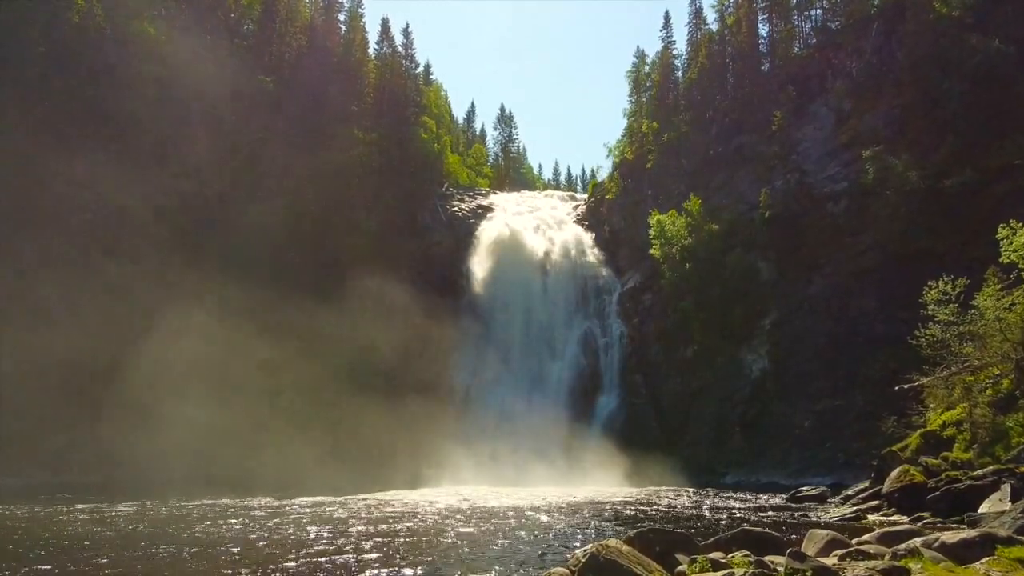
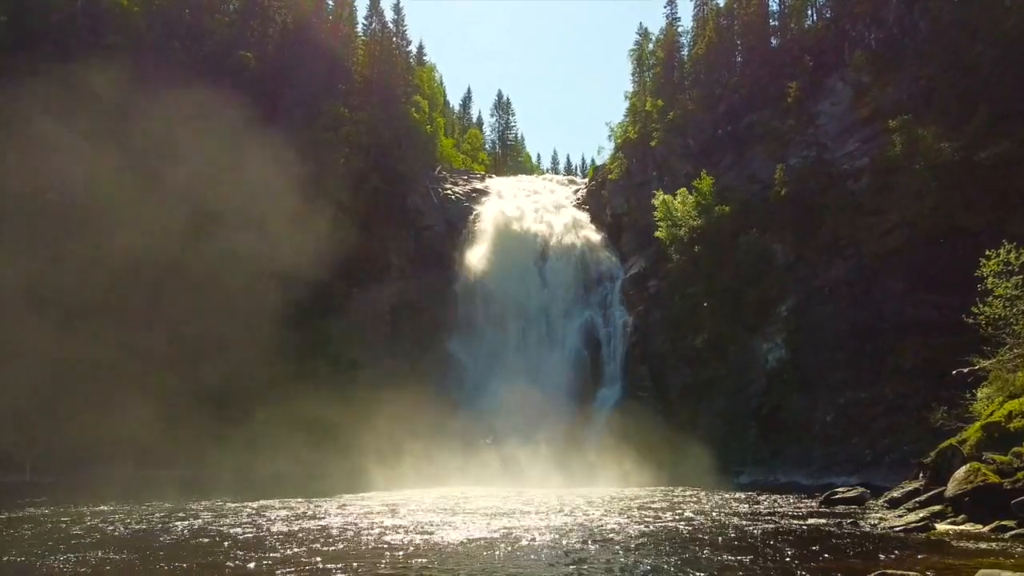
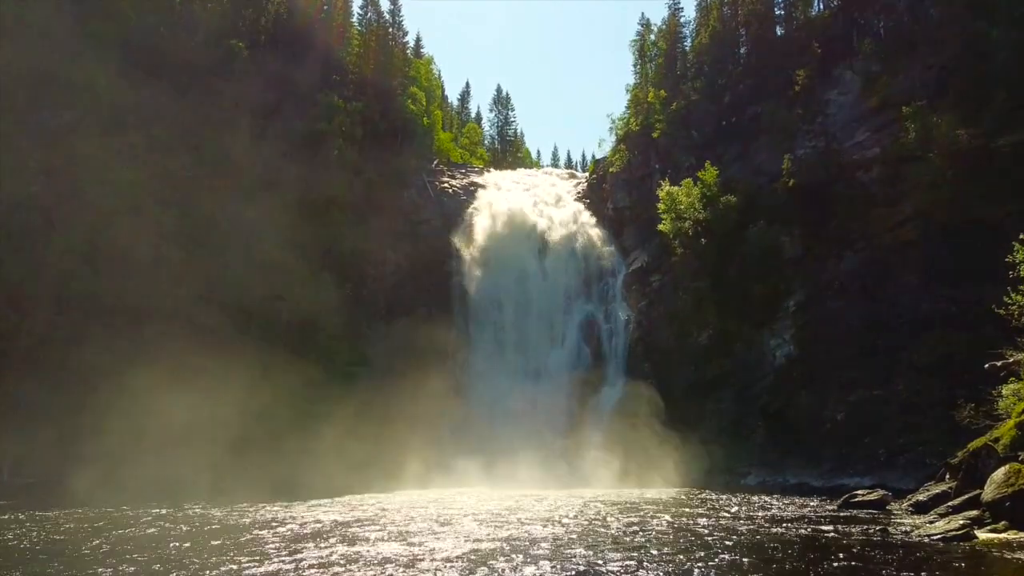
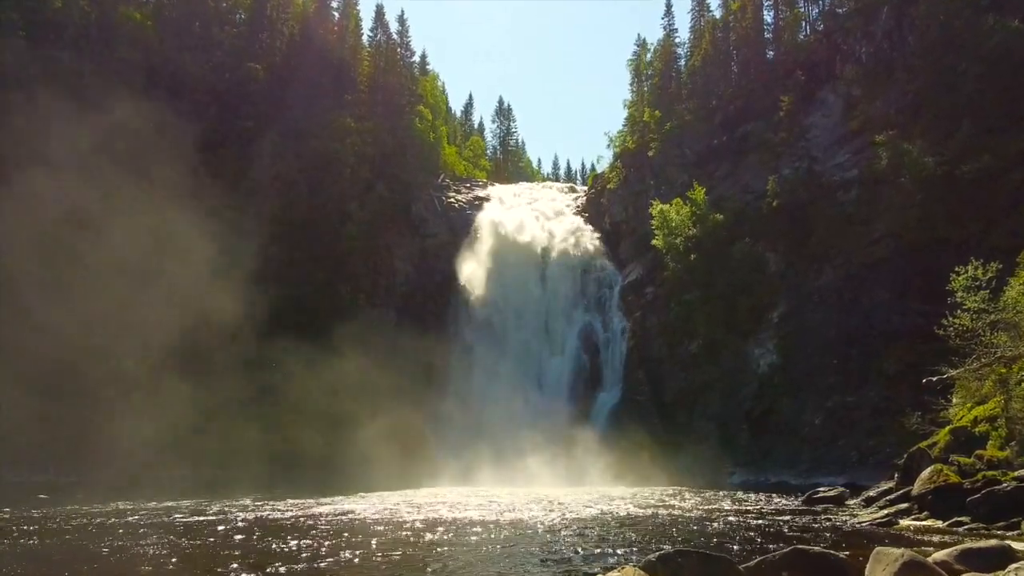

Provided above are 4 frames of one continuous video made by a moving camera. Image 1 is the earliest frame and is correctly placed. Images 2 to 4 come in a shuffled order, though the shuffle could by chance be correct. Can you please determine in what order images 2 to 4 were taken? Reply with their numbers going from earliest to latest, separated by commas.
4, 2, 3
